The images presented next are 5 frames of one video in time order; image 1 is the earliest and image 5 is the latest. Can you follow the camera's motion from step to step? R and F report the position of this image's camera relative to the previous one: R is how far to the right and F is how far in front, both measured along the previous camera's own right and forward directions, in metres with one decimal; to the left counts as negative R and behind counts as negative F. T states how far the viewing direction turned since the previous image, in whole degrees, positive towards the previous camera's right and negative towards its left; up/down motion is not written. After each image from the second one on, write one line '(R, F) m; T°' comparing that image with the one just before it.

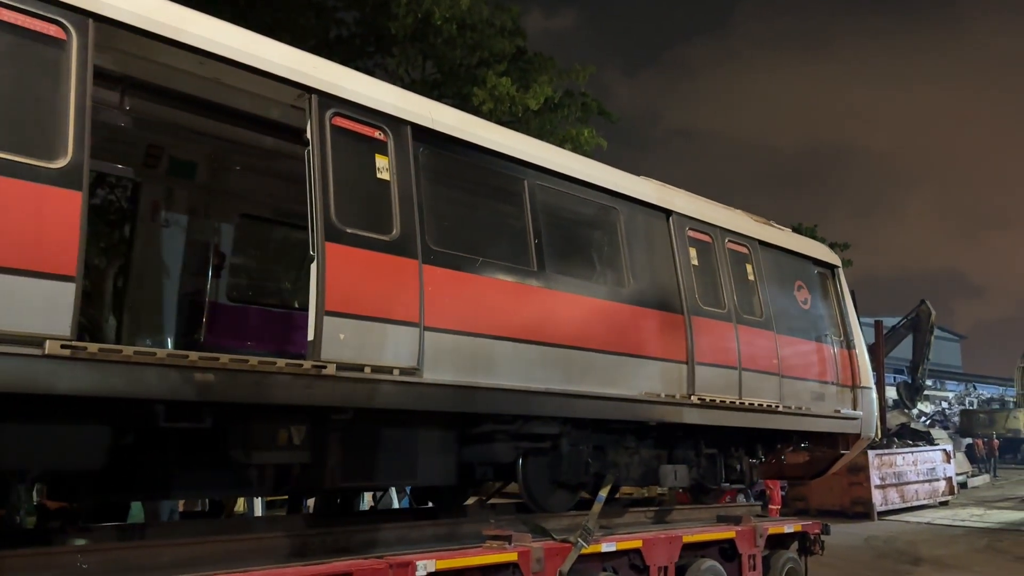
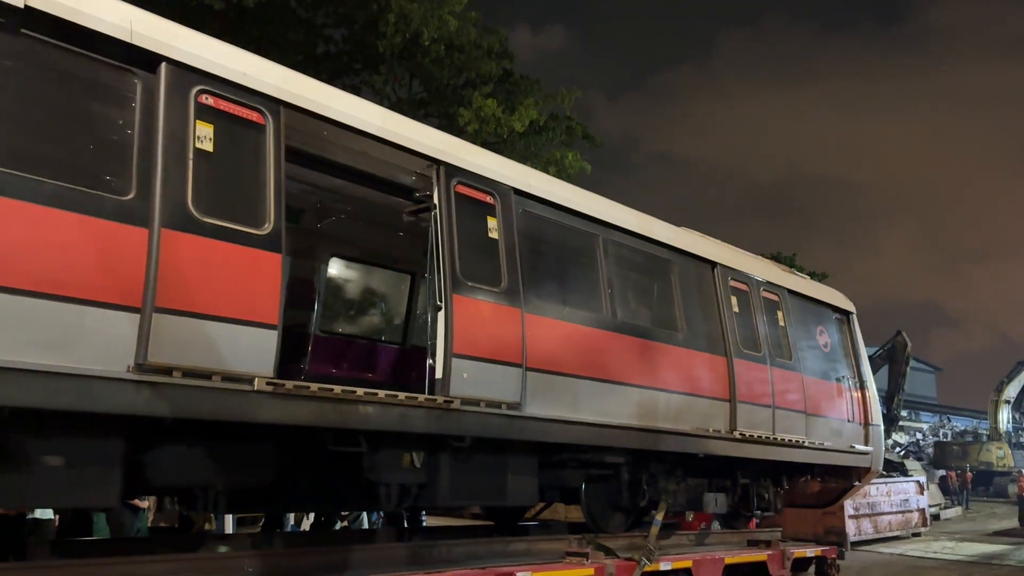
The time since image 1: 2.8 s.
(-0.7, -0.7) m; +1°
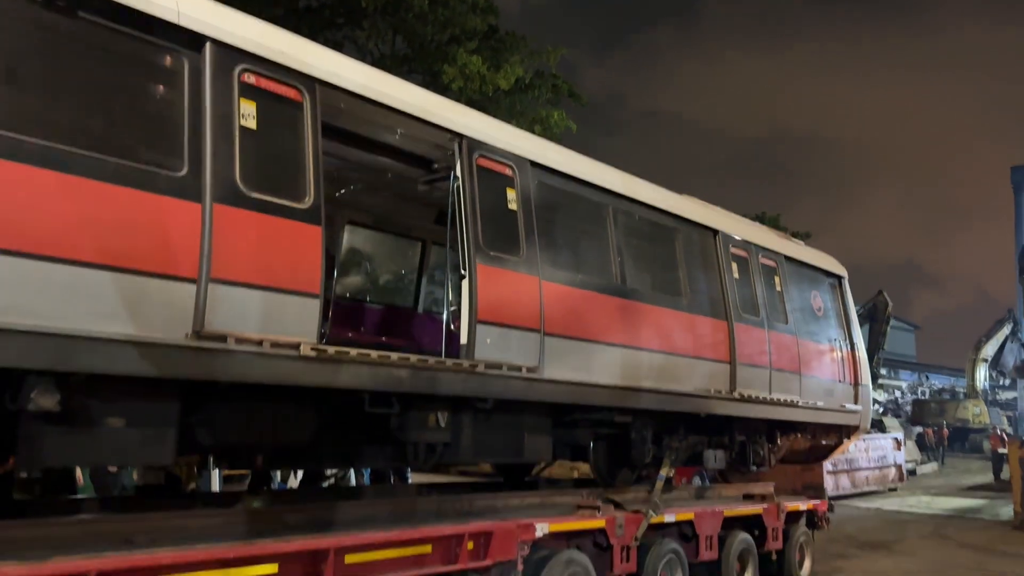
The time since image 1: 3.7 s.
(-0.2, -0.2) m; +1°
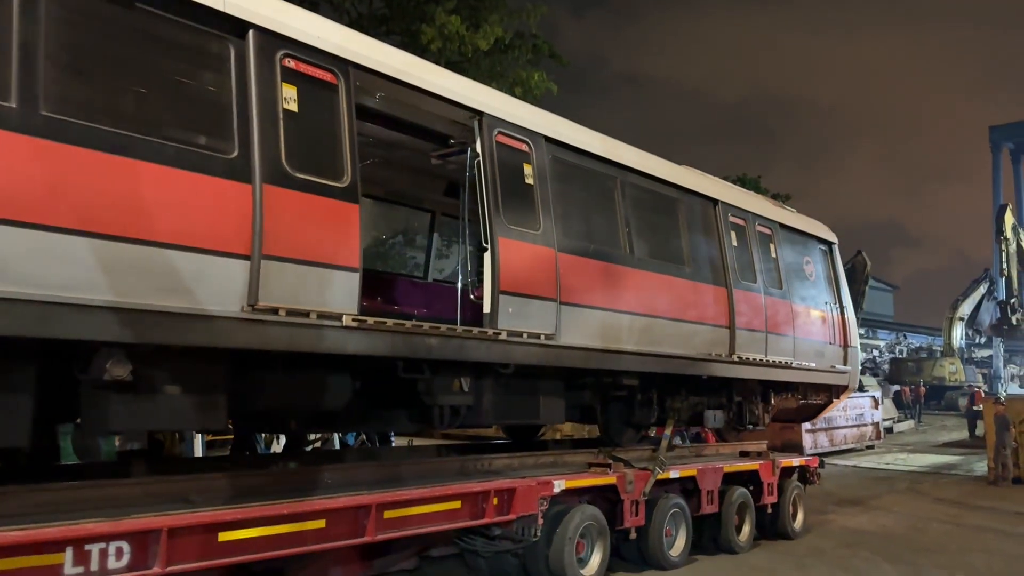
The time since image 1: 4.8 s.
(-0.2, -0.3) m; +1°
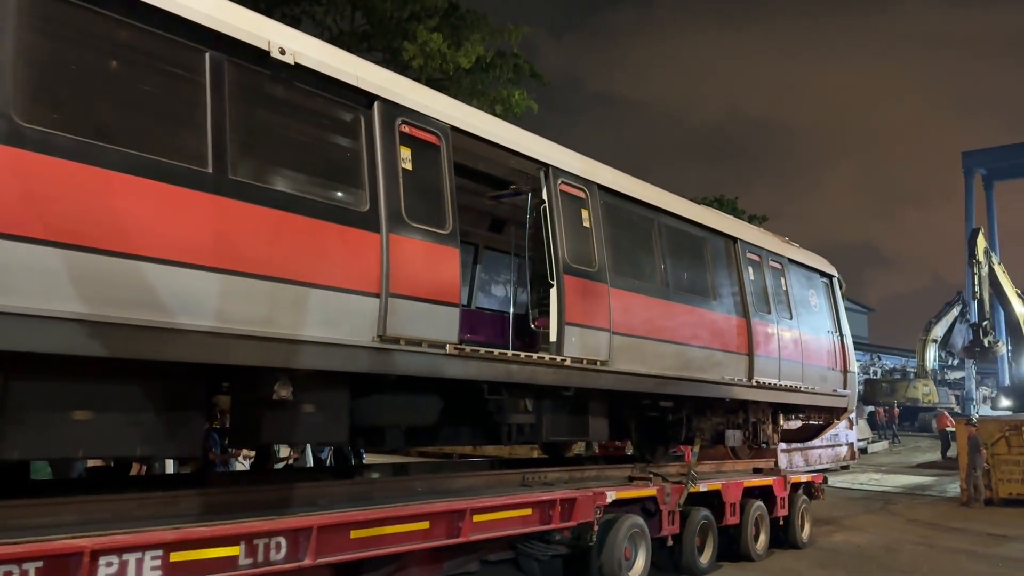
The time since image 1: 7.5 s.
(-0.6, -0.7) m; +1°
